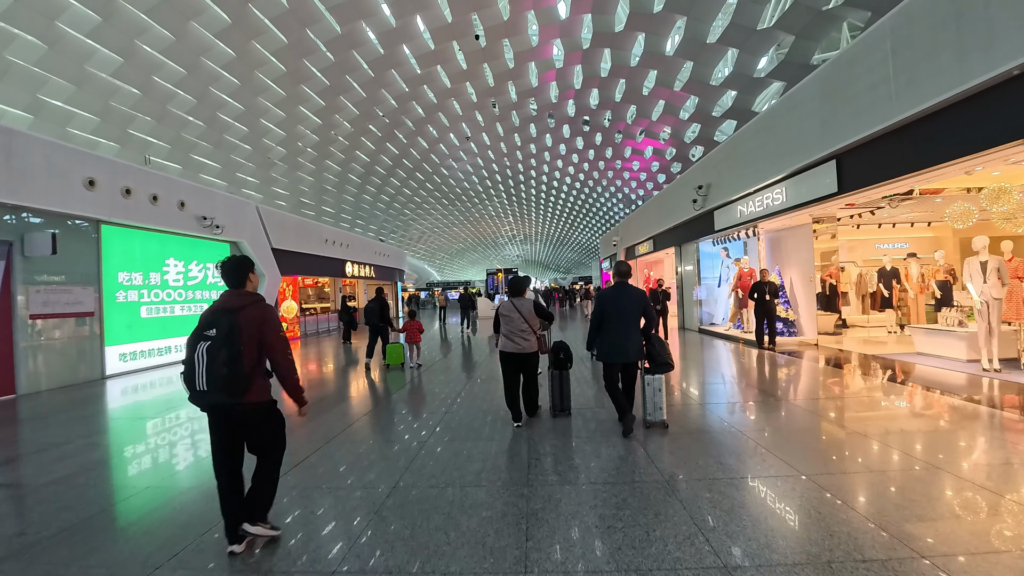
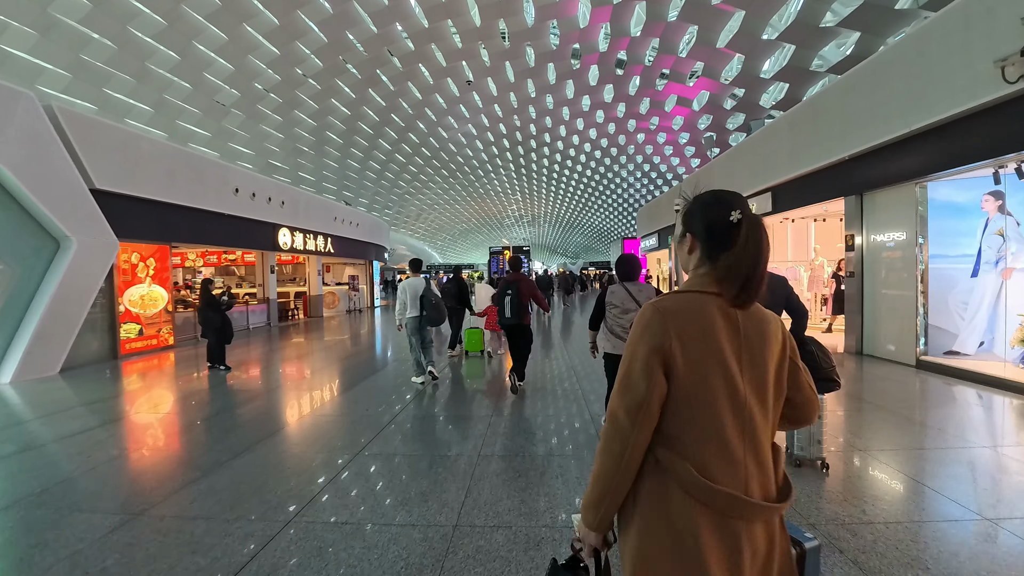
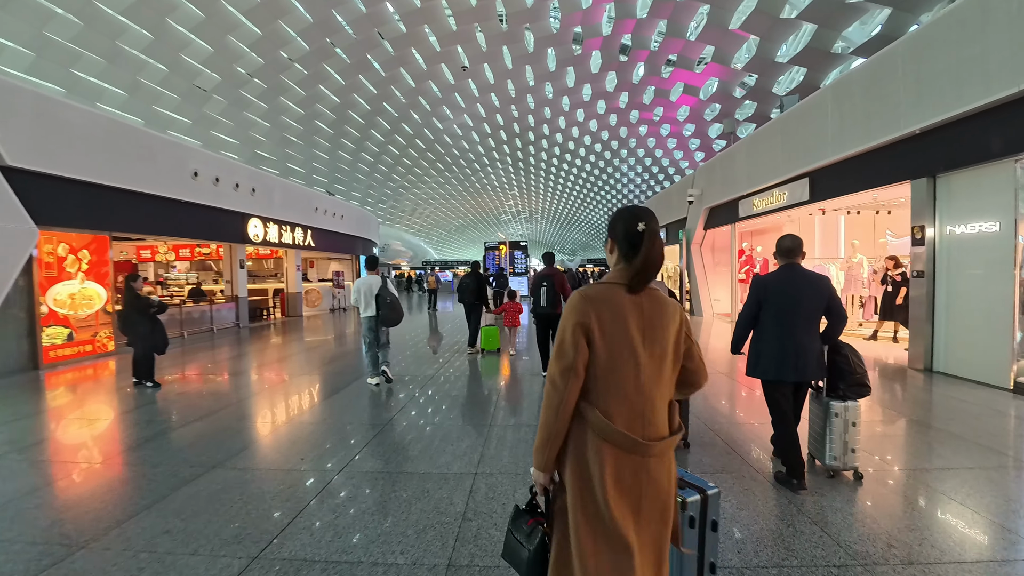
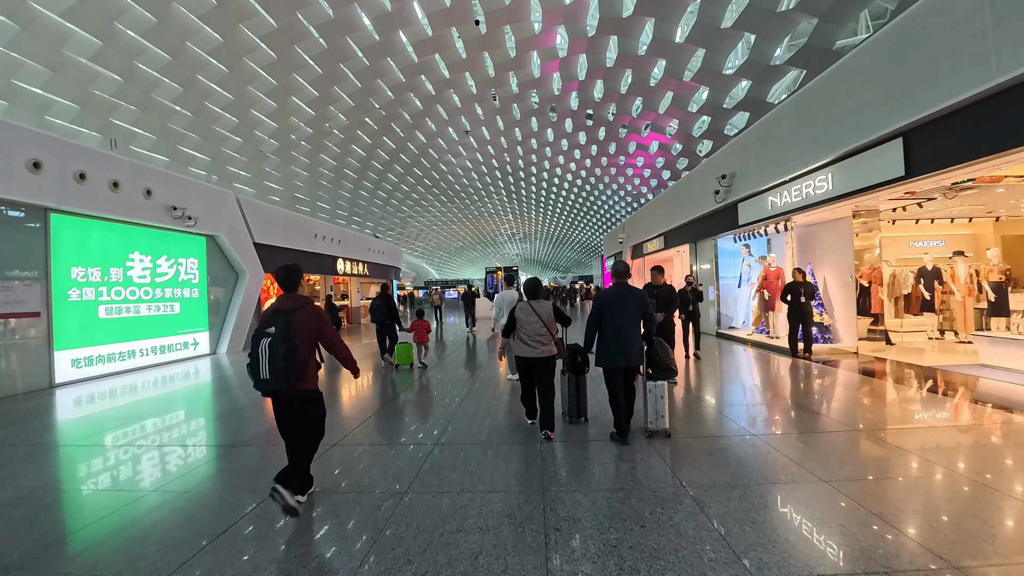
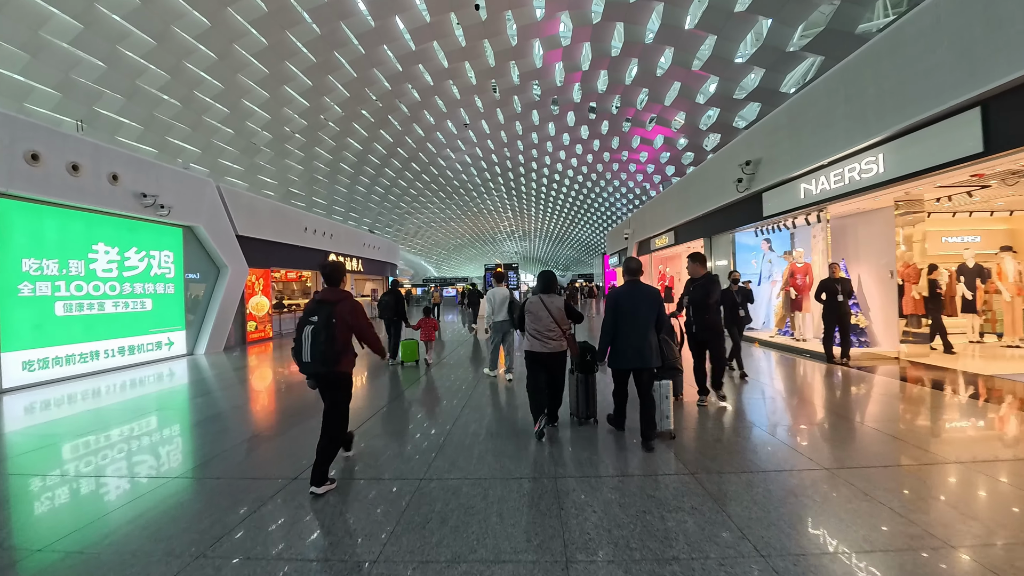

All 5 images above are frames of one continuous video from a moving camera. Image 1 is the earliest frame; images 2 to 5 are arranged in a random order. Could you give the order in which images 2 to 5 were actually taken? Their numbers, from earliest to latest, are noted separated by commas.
4, 5, 2, 3
